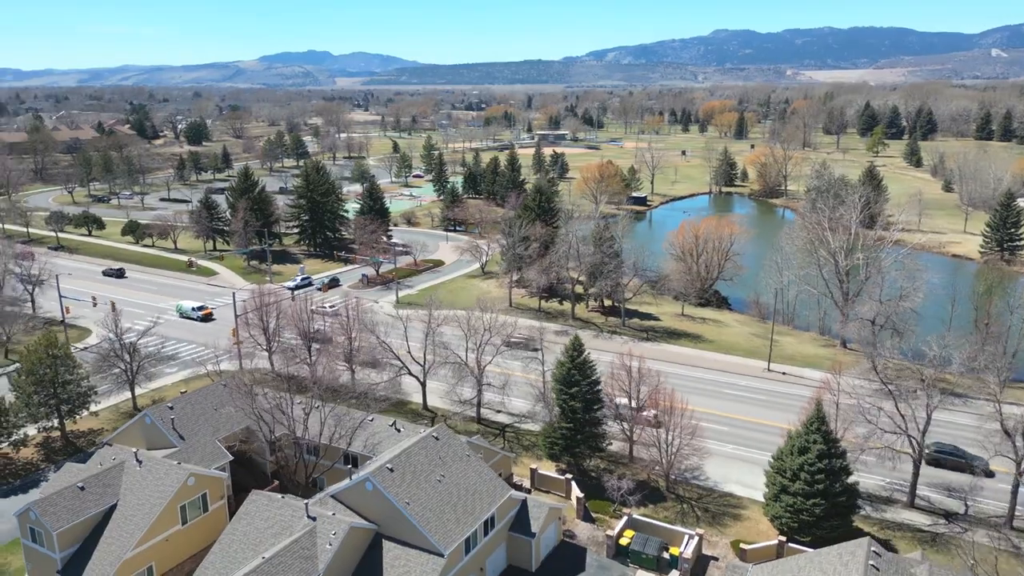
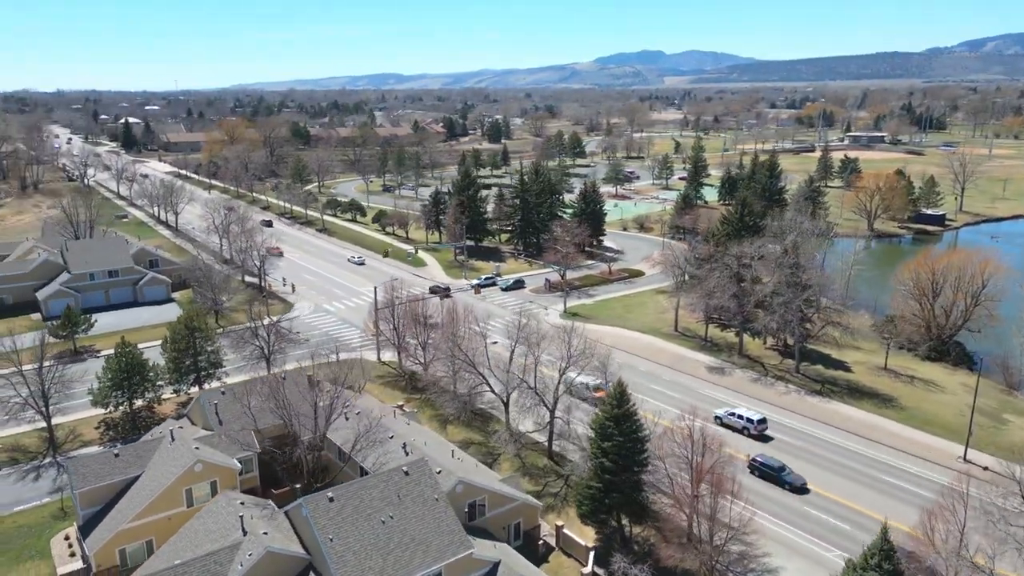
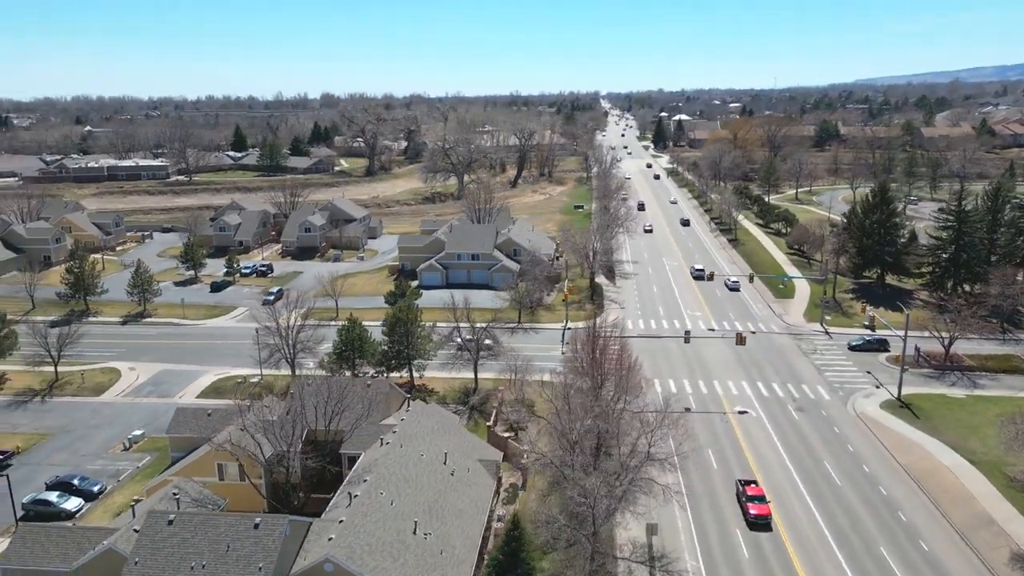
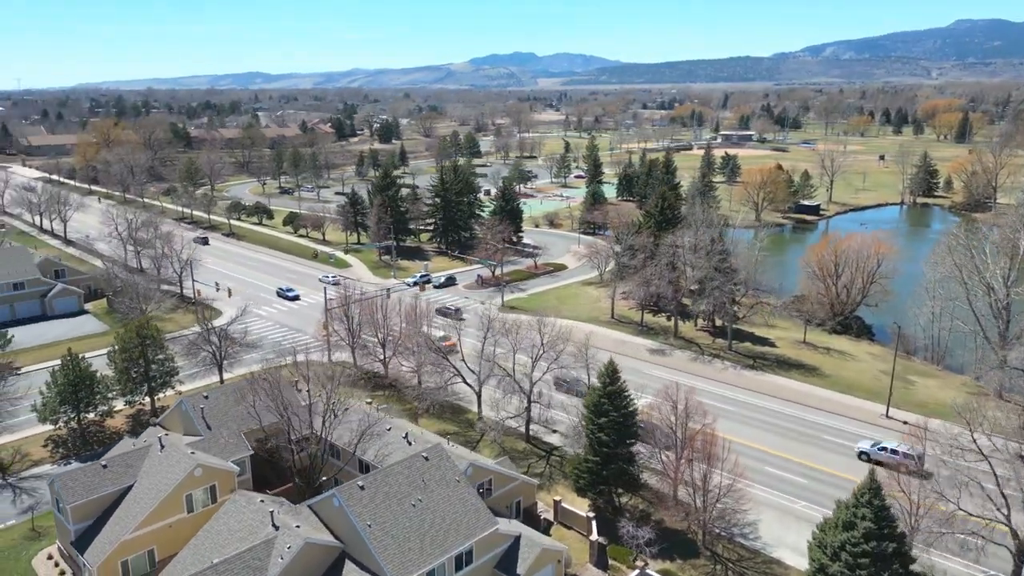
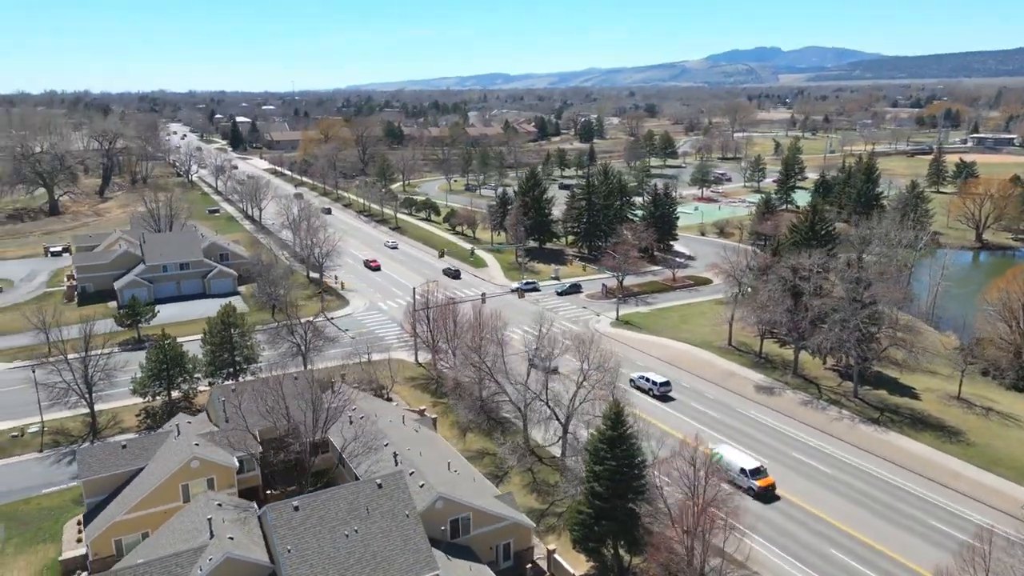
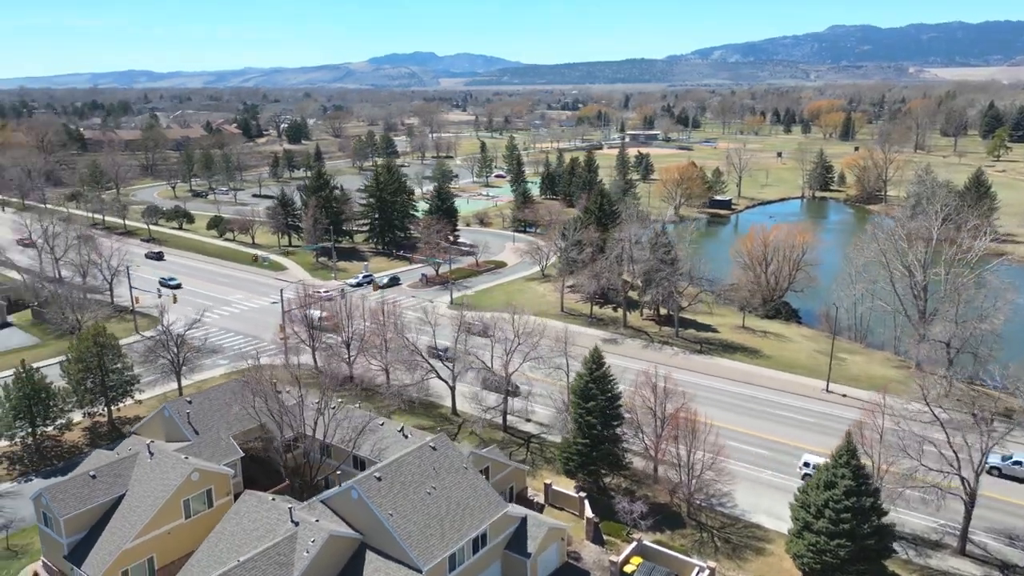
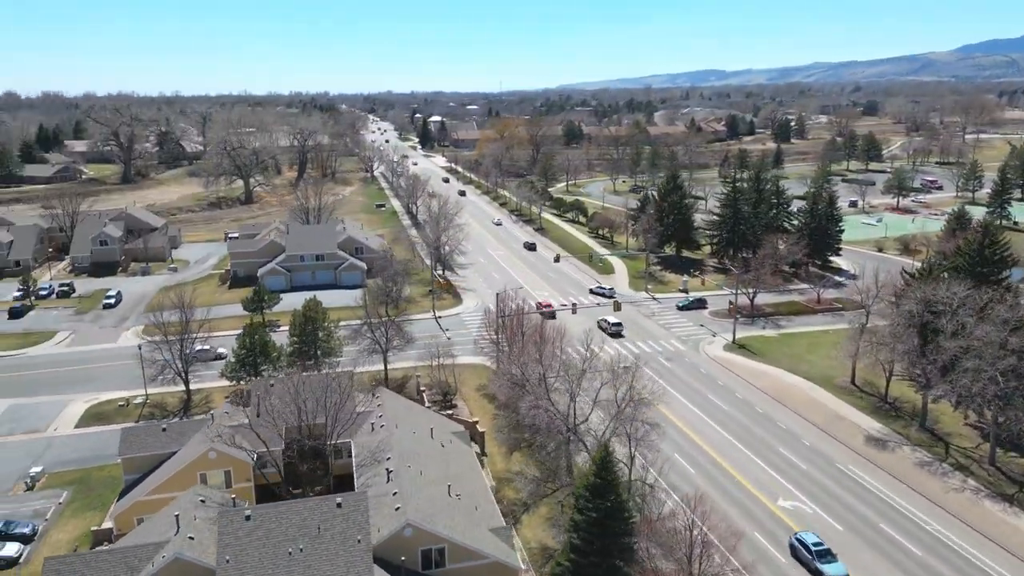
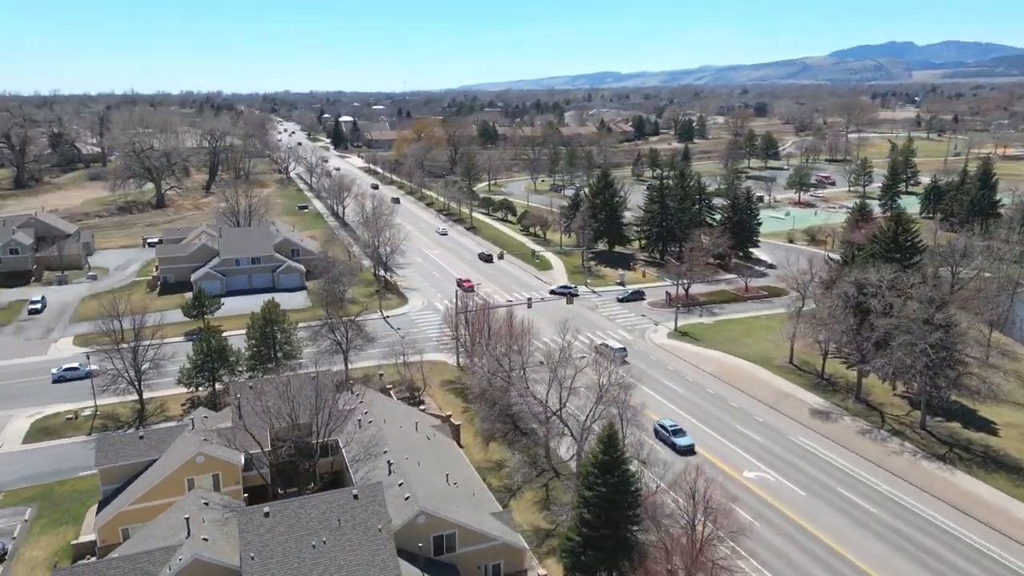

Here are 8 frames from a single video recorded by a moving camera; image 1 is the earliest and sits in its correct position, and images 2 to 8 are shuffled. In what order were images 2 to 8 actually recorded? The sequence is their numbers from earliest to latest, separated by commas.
6, 4, 2, 5, 8, 7, 3
